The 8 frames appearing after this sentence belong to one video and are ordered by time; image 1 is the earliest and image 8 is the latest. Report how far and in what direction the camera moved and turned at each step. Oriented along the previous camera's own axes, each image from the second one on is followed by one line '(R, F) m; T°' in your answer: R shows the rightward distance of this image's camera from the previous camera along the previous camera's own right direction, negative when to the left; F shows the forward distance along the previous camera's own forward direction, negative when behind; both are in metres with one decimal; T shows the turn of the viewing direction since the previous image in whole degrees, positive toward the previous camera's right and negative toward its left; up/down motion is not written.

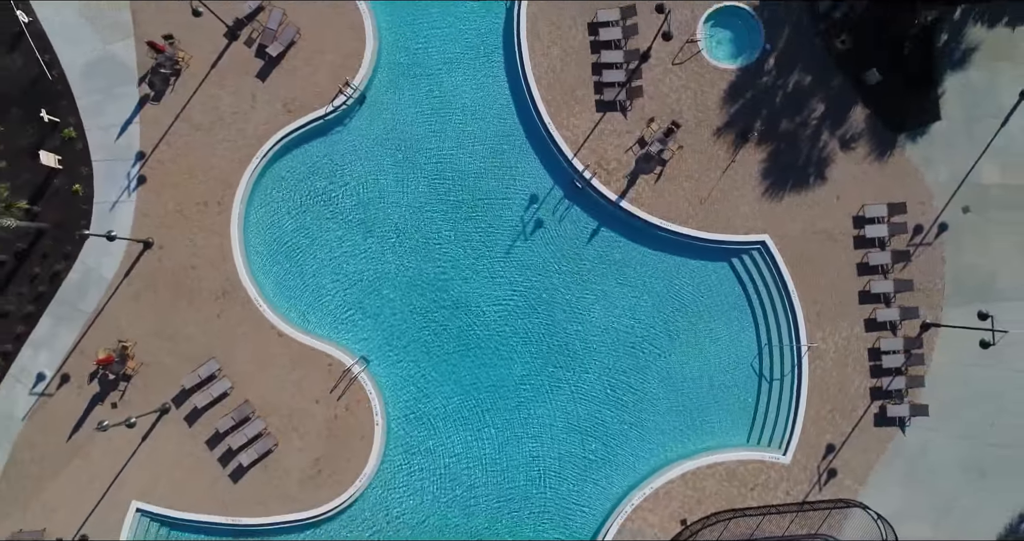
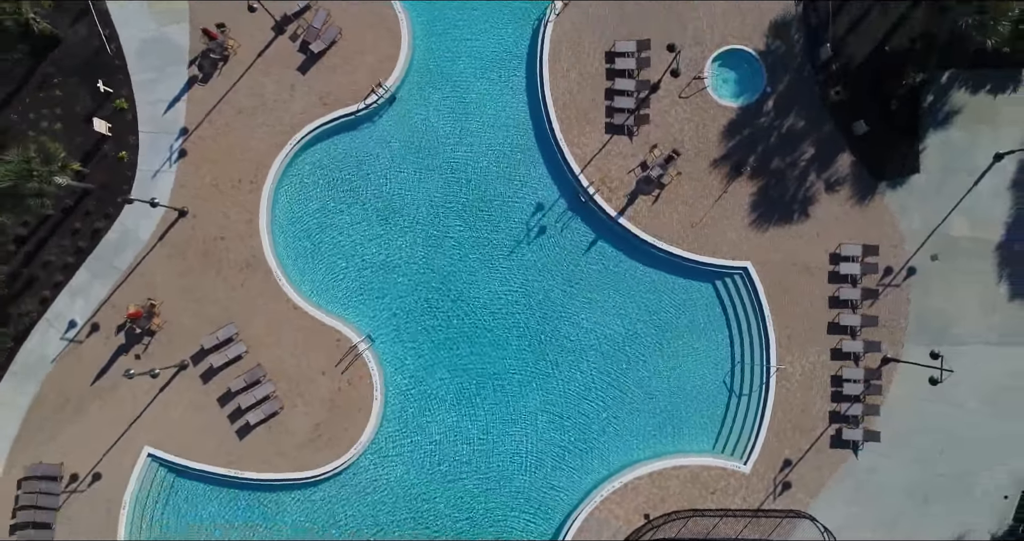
(0.0, -2.0) m; 0°
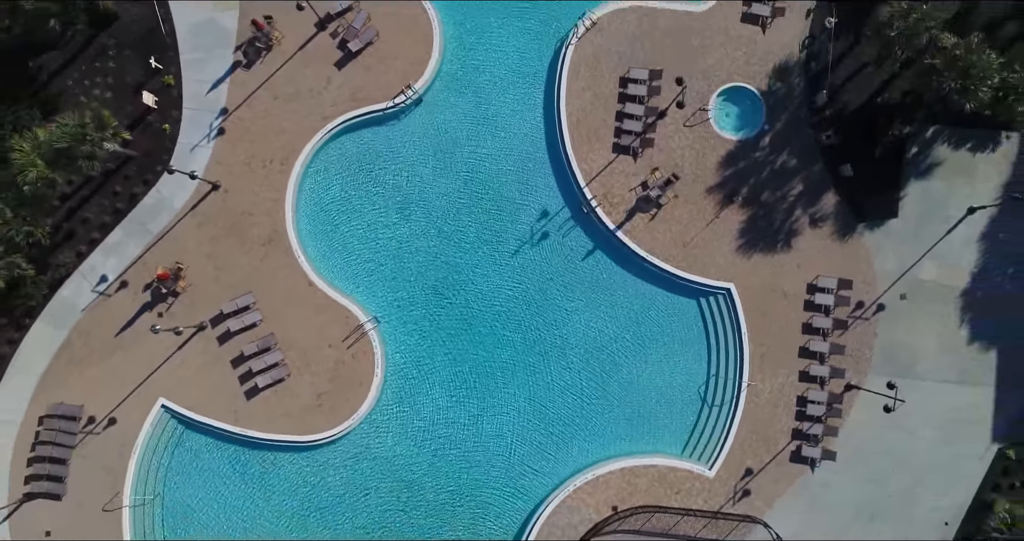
(0.0, -2.0) m; 0°
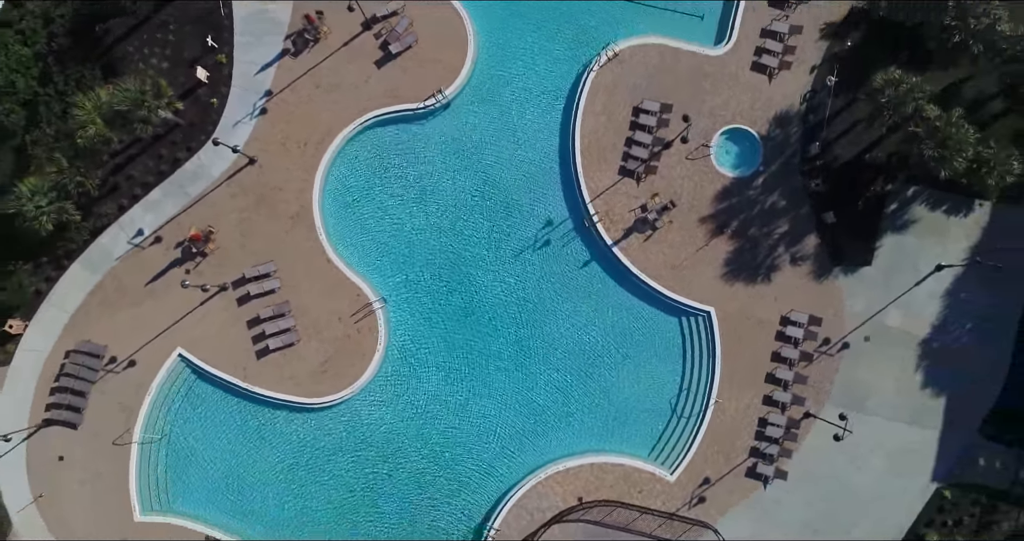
(0.0, -2.4) m; 0°
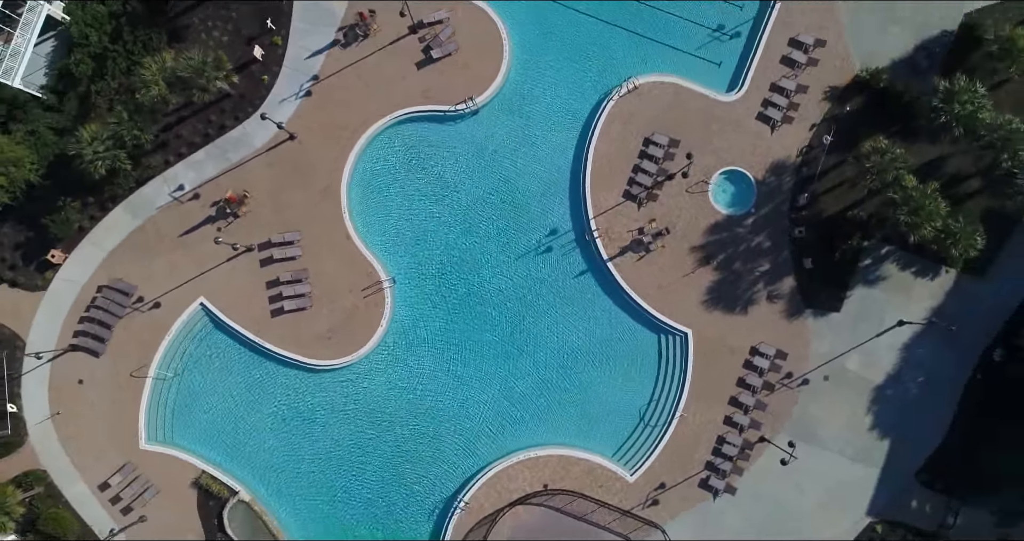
(0.0, -2.7) m; 0°
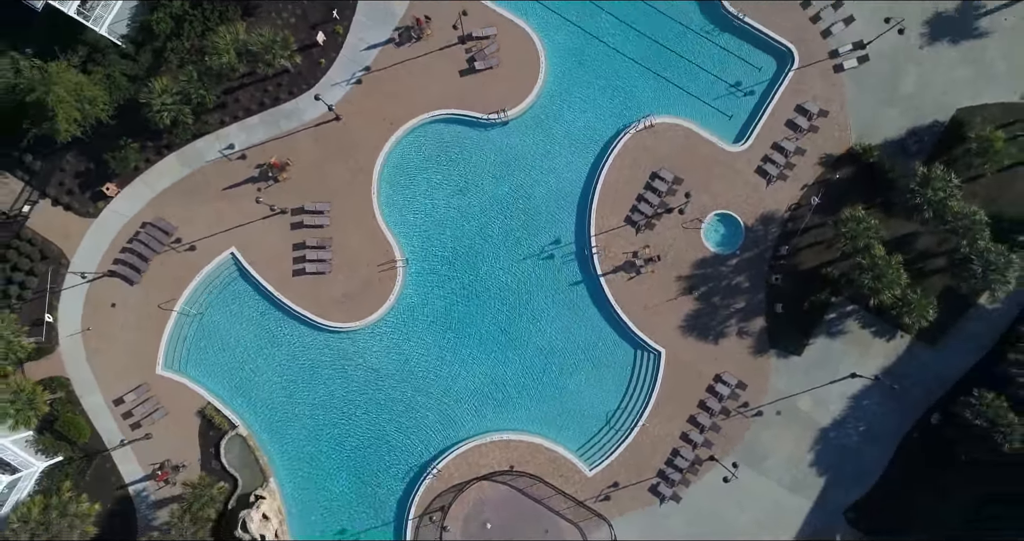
(0.0, -3.4) m; 0°
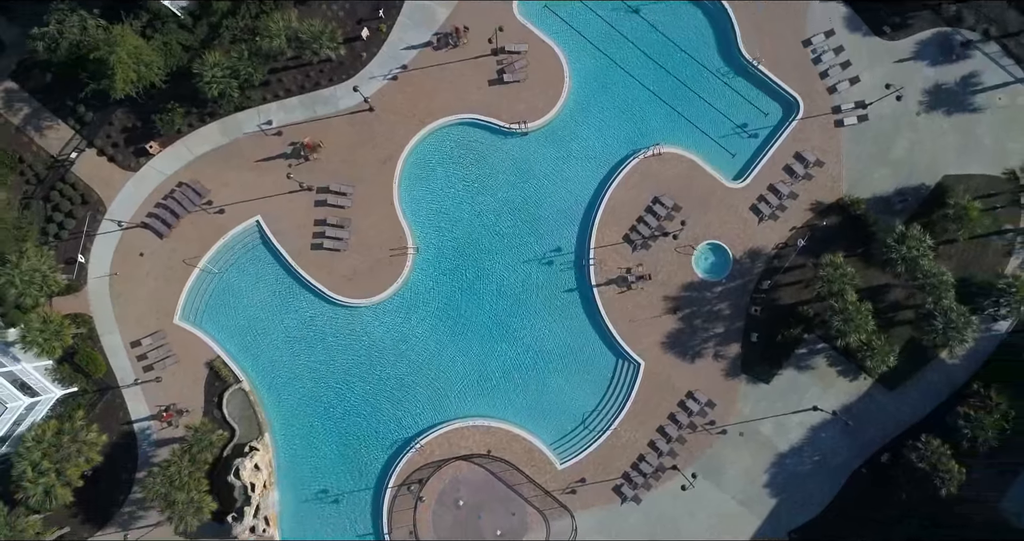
(+0.1, -2.7) m; 0°
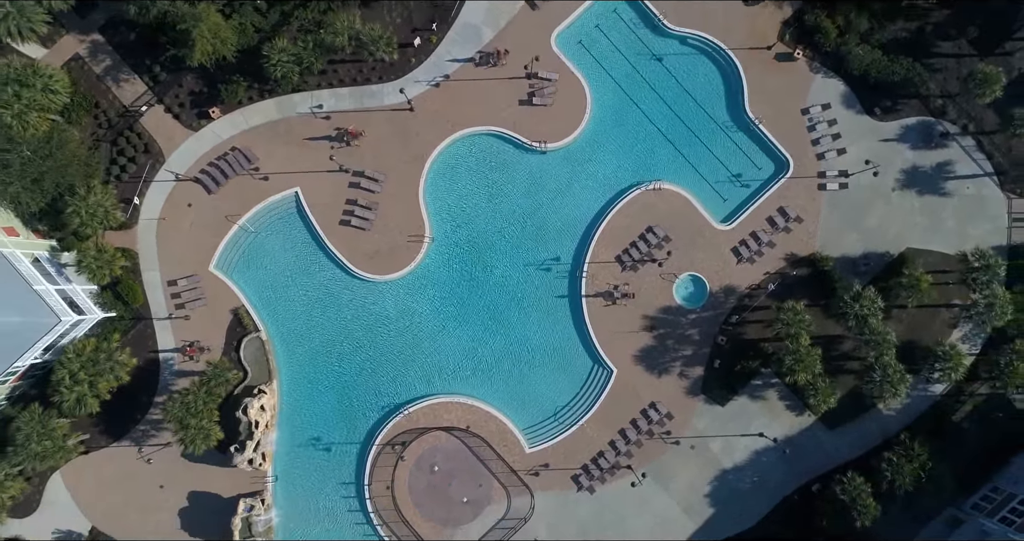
(+0.2, -4.7) m; 0°
